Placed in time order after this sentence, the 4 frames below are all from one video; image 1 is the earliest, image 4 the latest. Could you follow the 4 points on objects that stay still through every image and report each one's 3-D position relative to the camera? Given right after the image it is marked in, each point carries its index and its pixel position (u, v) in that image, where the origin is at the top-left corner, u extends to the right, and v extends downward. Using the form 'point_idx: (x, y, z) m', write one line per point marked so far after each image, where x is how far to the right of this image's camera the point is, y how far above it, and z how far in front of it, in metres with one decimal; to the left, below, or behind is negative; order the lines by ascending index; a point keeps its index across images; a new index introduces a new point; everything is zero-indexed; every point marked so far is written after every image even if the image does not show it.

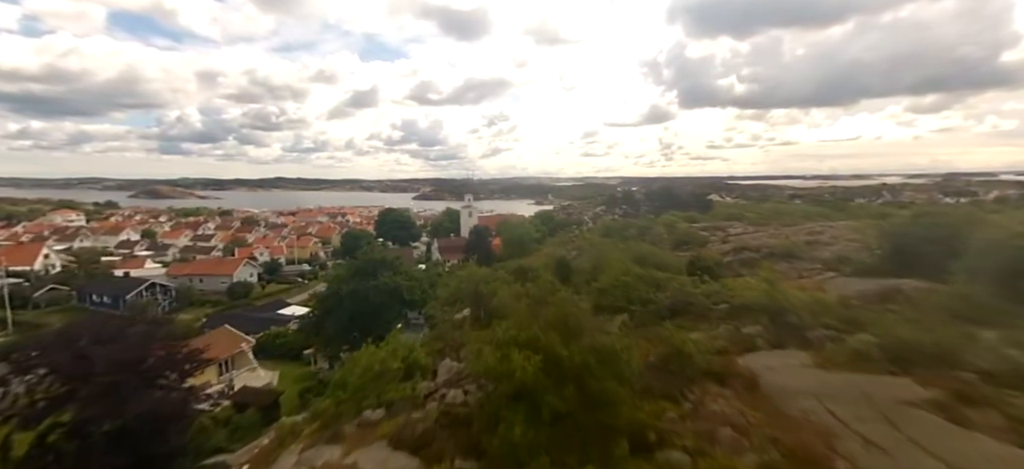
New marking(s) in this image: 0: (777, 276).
0: (+4.1, -0.7, +6.5) m
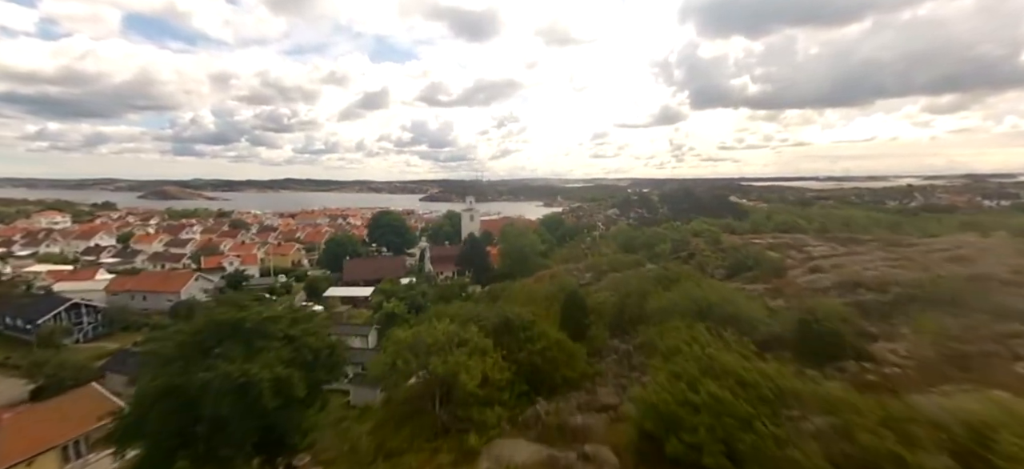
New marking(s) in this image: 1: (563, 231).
0: (+3.9, -1.0, +3.6) m
1: (+2.3, +0.2, +19.0) m
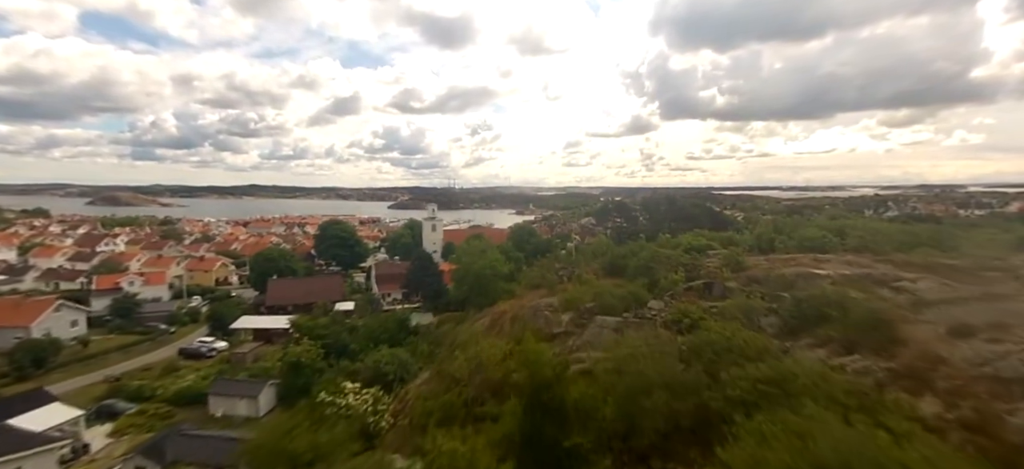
0: (+3.4, -1.2, +1.1) m
1: (+0.8, -0.4, +16.3) m
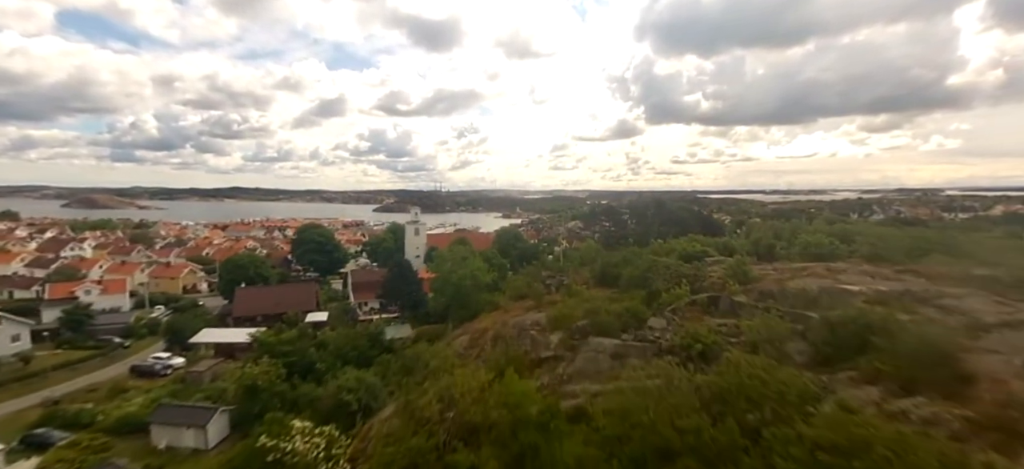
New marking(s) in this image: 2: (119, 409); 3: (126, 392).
0: (+3.3, -1.3, +0.4) m
1: (+0.3, -0.5, +15.6) m
2: (-7.9, -3.5, +8.3) m
3: (-8.5, -3.5, +9.1) m
